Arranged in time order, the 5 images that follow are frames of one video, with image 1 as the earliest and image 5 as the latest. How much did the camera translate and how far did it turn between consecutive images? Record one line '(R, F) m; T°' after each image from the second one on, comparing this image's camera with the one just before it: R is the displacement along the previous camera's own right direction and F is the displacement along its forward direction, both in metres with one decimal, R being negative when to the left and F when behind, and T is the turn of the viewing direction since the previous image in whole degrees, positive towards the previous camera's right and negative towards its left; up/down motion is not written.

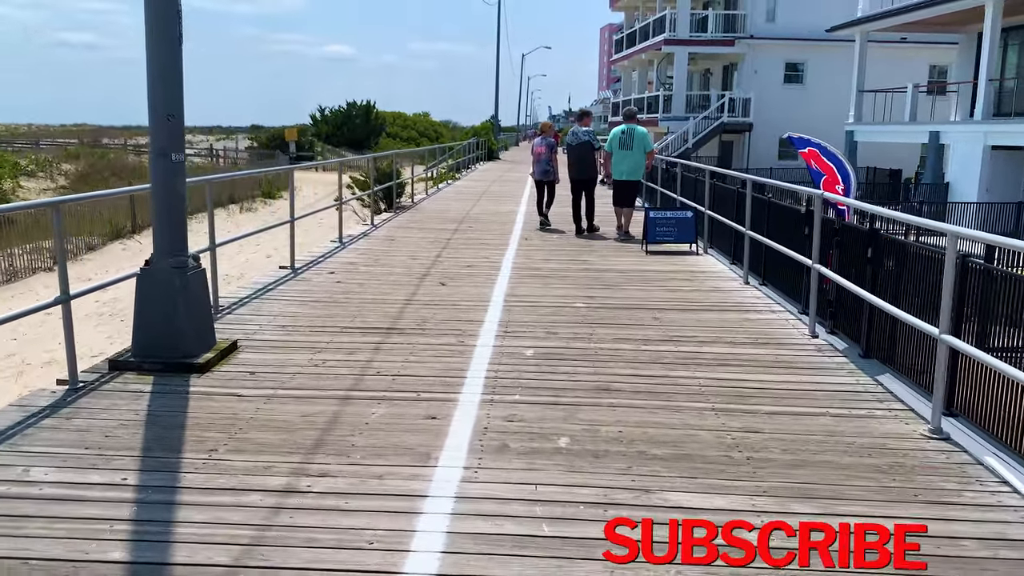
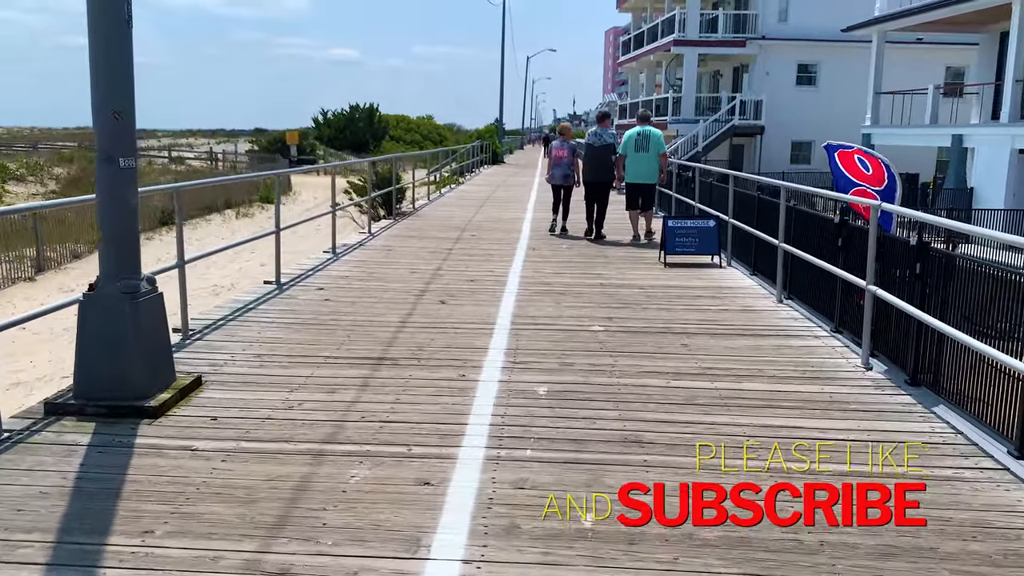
(0.0, +0.9) m; 0°
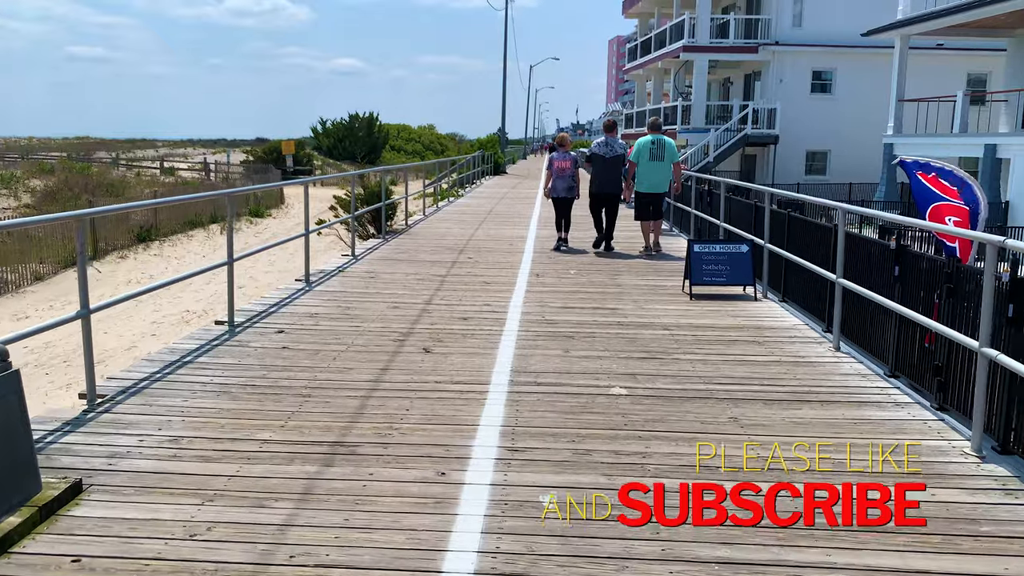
(0.0, +1.5) m; 0°
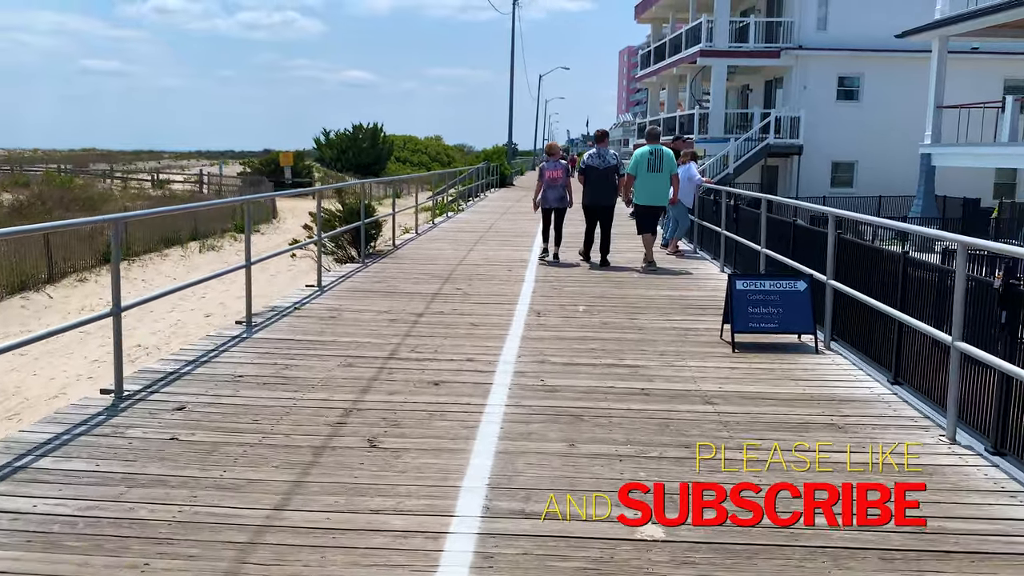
(+0.2, +2.0) m; -1°
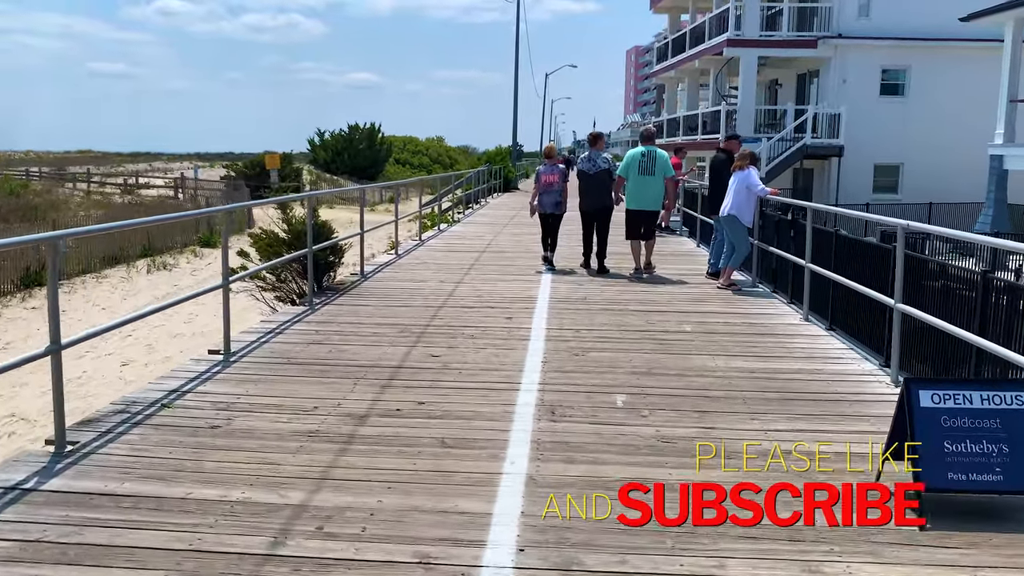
(0.0, +3.4) m; 0°
